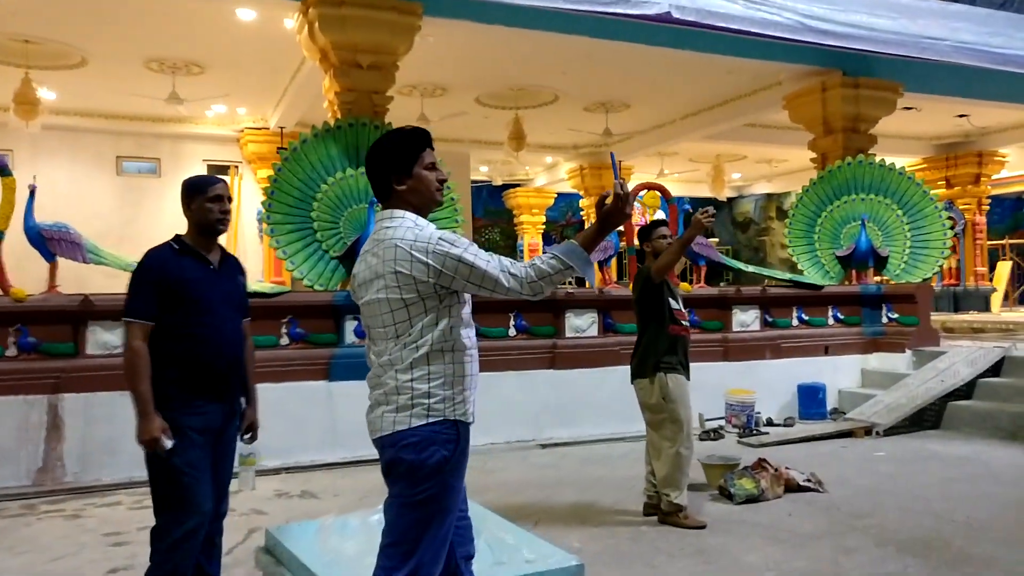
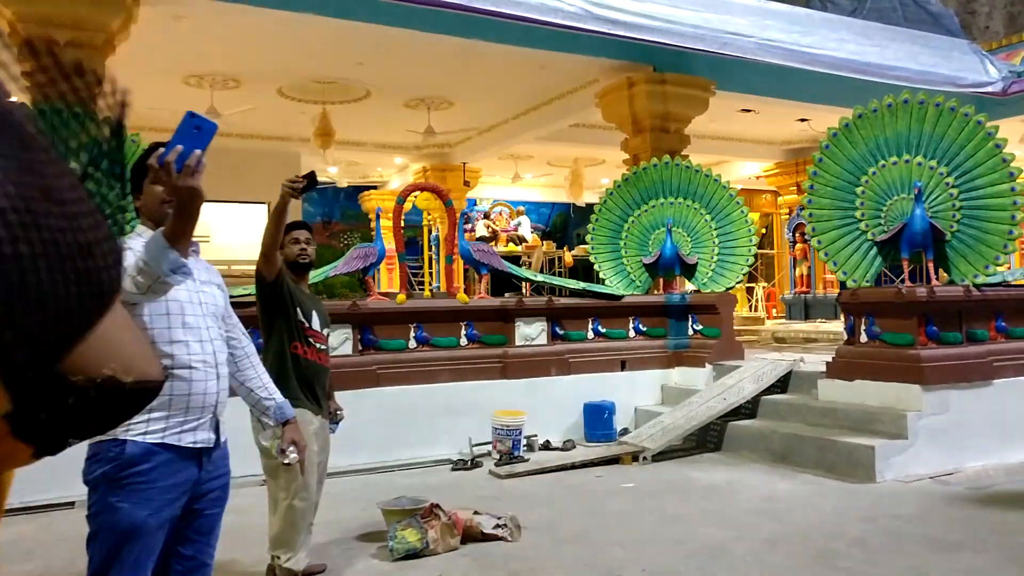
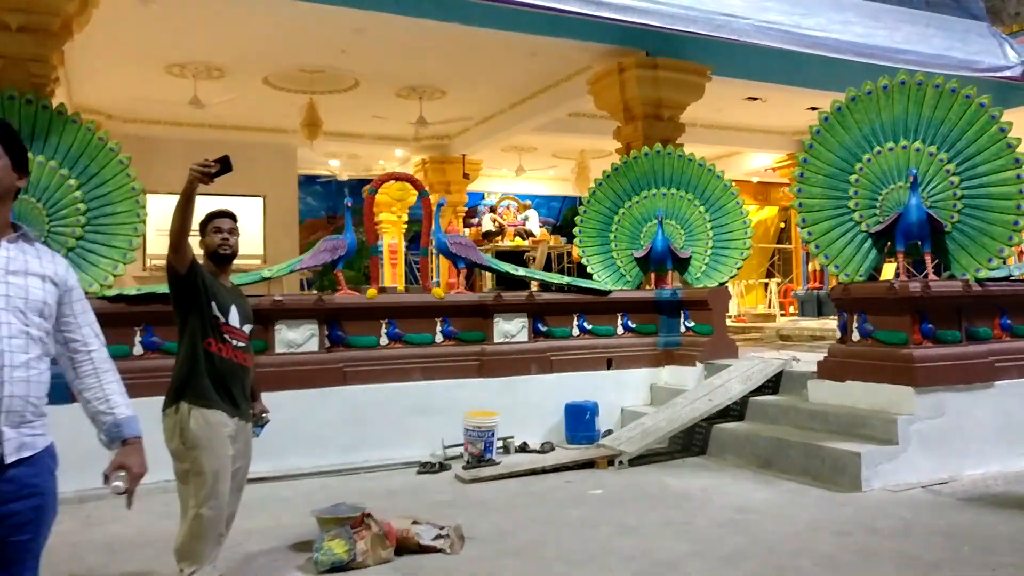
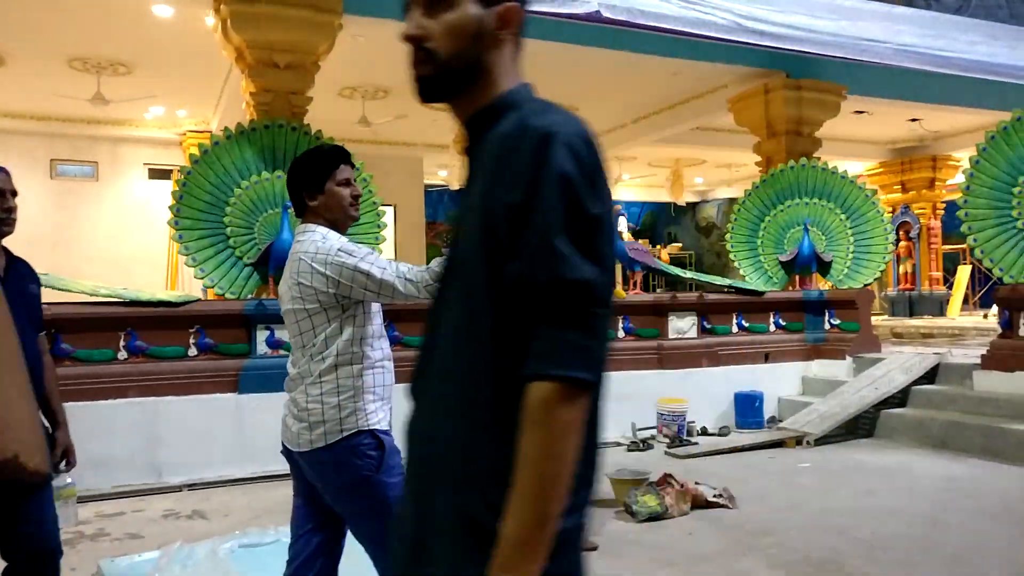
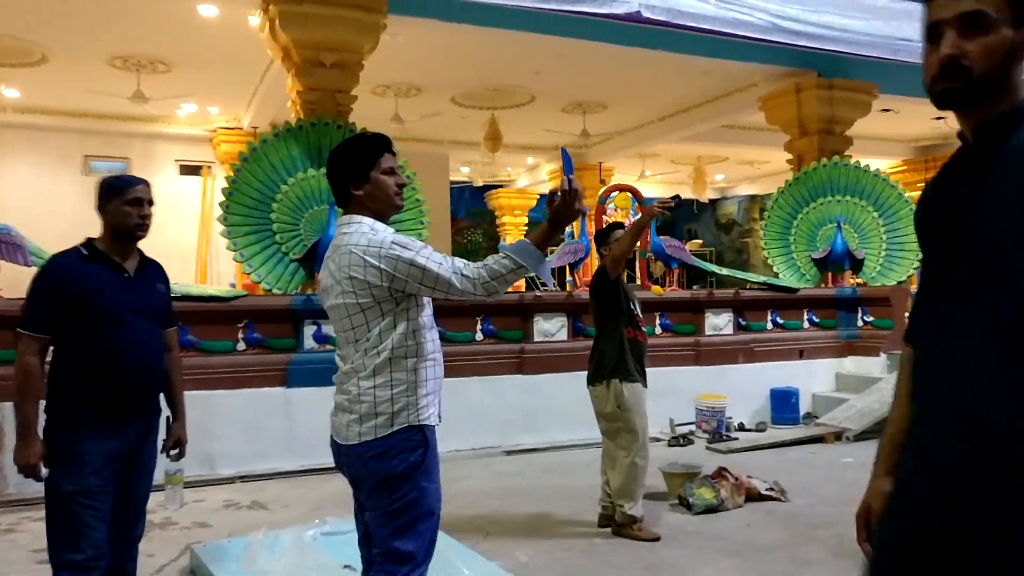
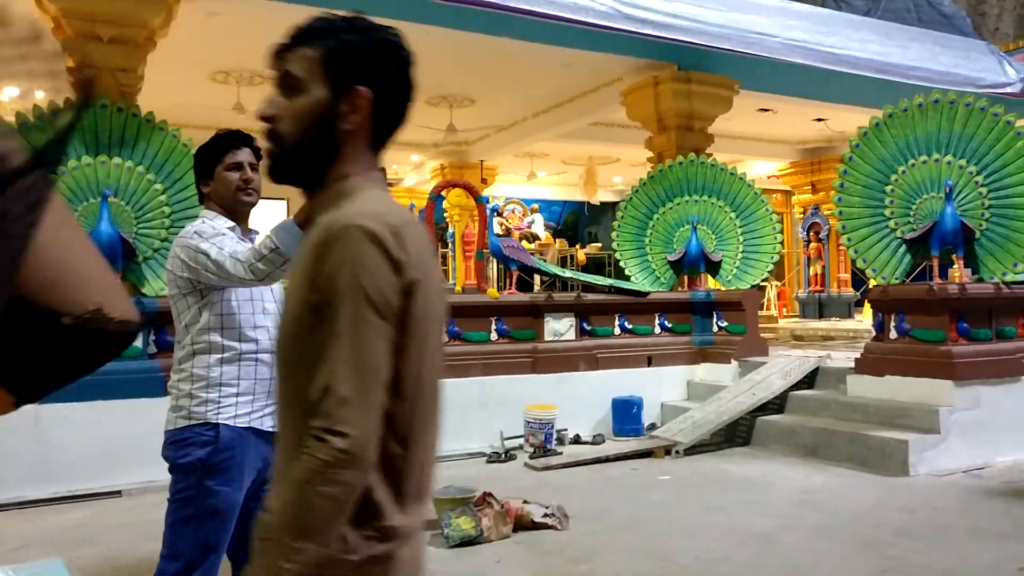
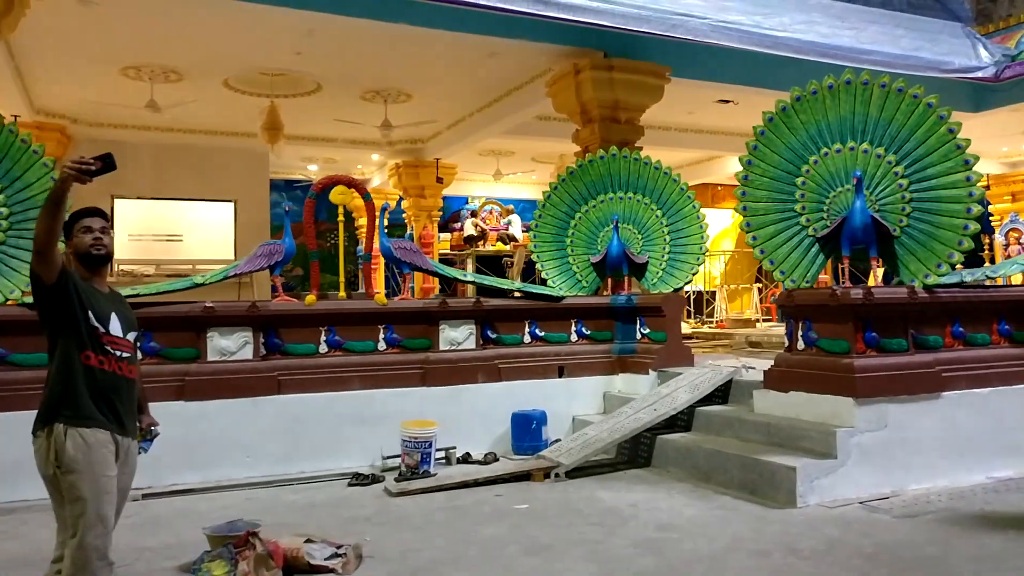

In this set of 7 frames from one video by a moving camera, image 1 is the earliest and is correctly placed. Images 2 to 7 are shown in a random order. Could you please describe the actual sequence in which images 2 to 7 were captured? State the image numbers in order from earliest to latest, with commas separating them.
5, 4, 6, 2, 3, 7
